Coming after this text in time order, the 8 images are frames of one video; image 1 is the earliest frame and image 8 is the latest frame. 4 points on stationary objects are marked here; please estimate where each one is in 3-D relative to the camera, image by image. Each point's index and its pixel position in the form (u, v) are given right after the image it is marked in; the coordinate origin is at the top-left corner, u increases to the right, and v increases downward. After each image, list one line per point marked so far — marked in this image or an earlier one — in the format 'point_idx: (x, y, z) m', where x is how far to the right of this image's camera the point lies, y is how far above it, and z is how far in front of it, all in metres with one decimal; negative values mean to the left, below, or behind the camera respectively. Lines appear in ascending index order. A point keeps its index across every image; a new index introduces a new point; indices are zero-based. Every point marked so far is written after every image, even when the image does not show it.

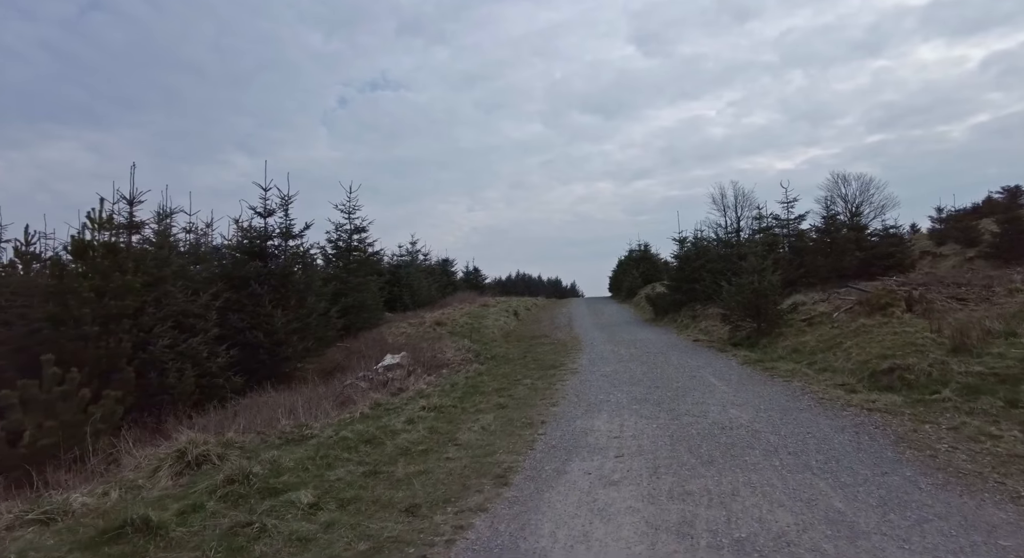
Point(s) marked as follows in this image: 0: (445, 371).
0: (-1.6, -2.2, +12.5) m
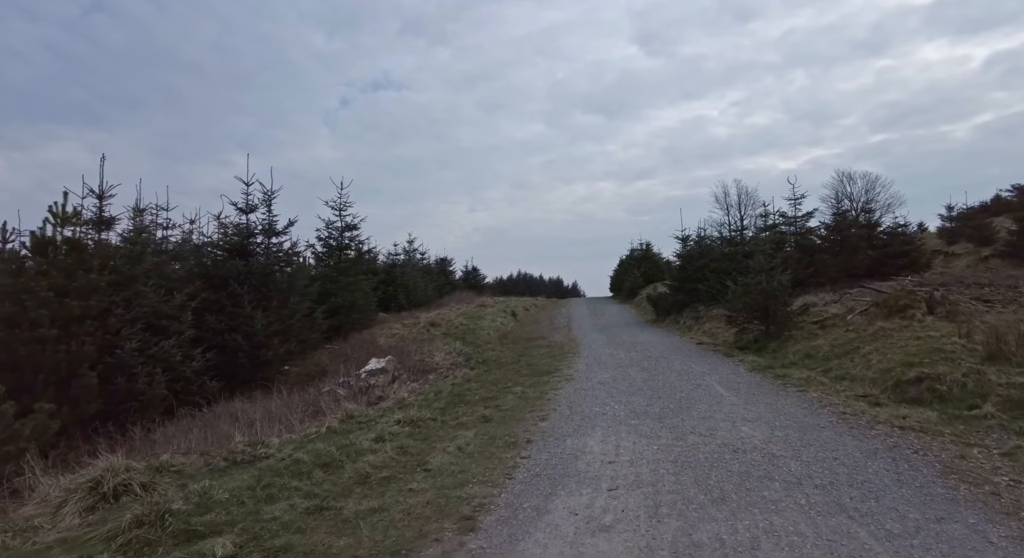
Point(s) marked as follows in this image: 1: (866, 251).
0: (-1.8, -2.2, +11.7) m
1: (+11.3, +0.9, +16.8) m
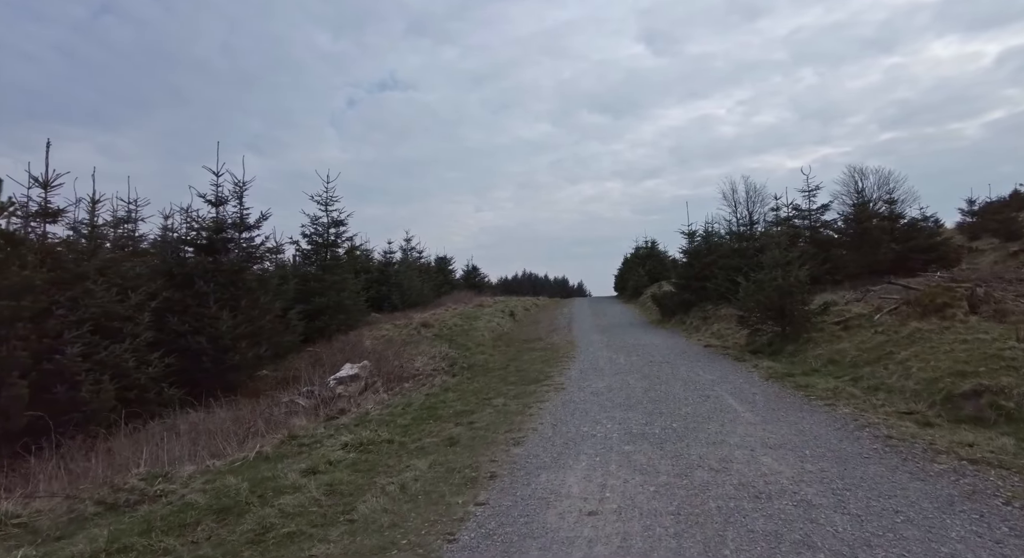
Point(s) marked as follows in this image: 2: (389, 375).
0: (-2.1, -2.1, +10.5) m
1: (+11.0, +1.0, +15.4) m
2: (-2.7, -2.1, +11.5) m
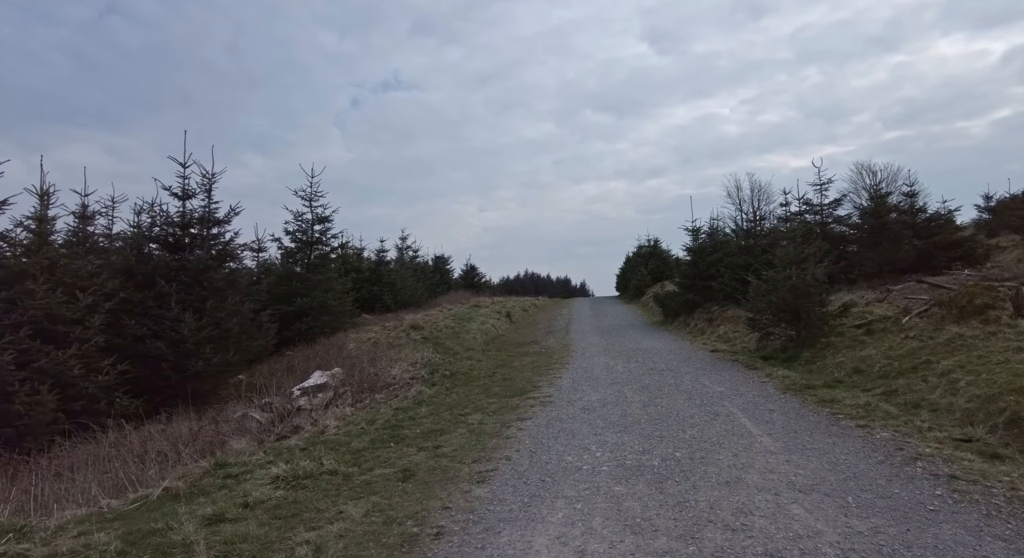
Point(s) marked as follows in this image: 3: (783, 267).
0: (-2.4, -2.1, +9.4) m
1: (+10.8, +1.0, +14.2) m
2: (-3.0, -2.1, +10.4) m
3: (+5.9, +0.3, +11.4) m
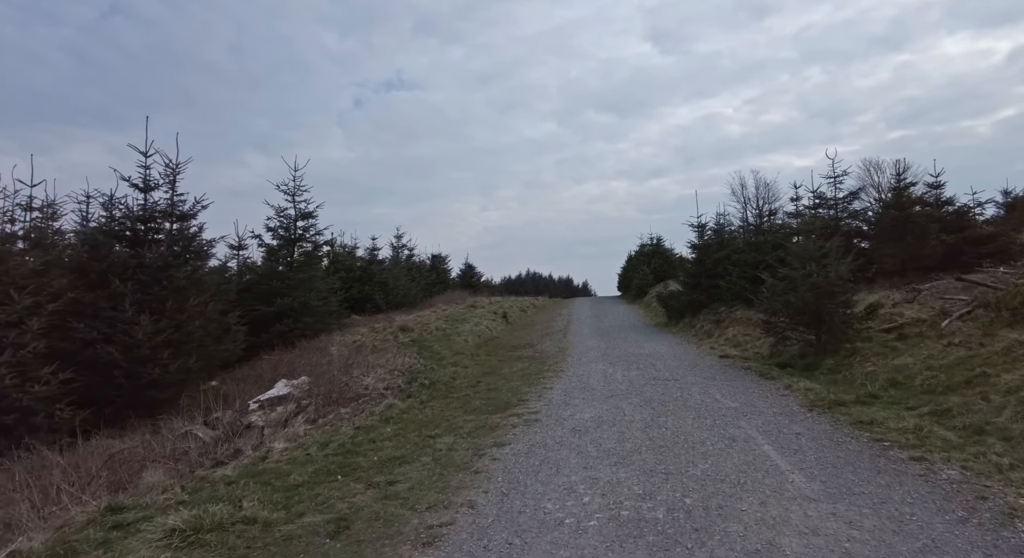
0: (-2.7, -2.1, +8.2) m
1: (+10.5, +1.1, +13.0) m
2: (-3.2, -2.0, +9.2) m
3: (+5.6, +0.3, +10.2) m
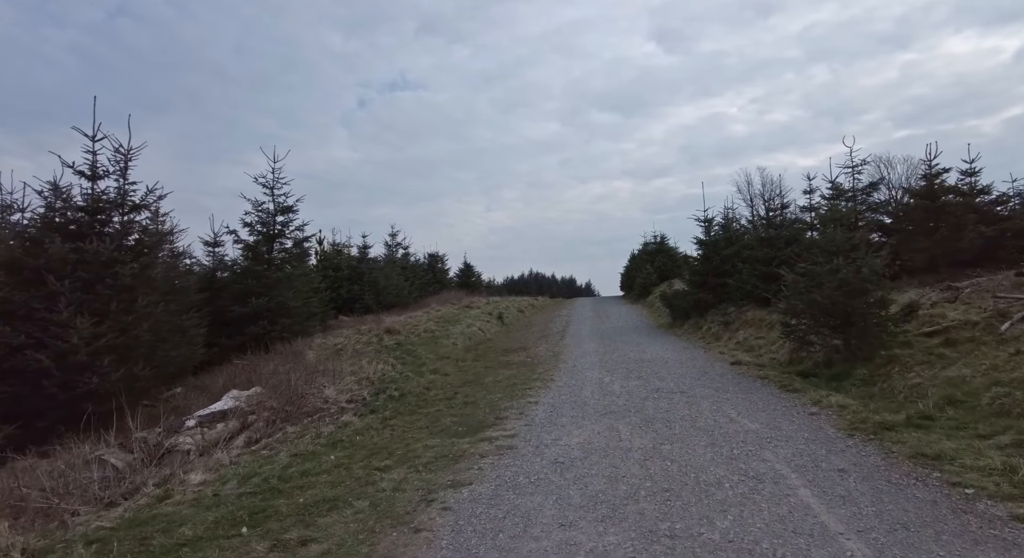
0: (-3.0, -2.0, +7.0) m
1: (+10.3, +1.1, +11.6) m
2: (-3.5, -2.0, +8.0) m
3: (+5.3, +0.4, +8.9) m
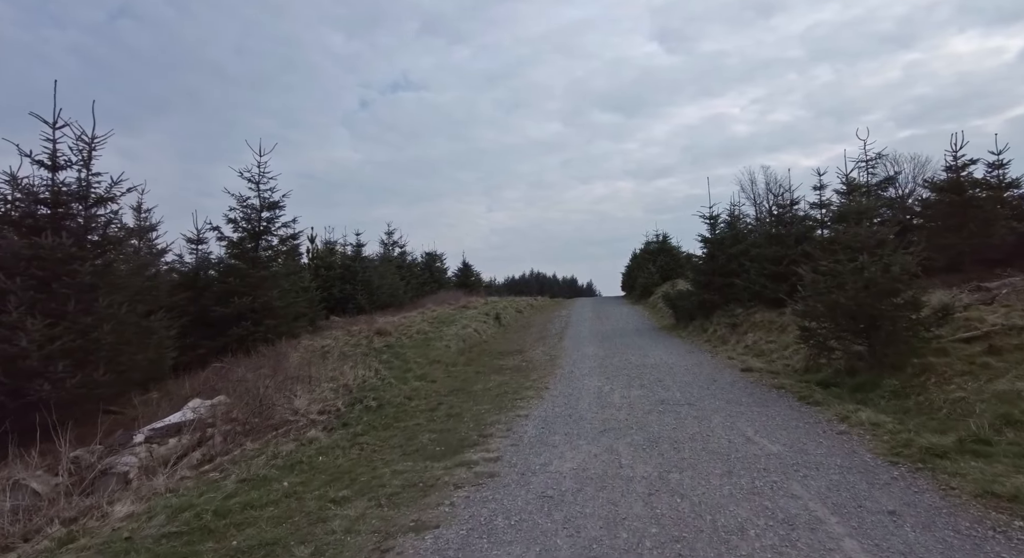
0: (-3.1, -2.0, +6.2) m
1: (+10.1, +1.1, +10.8) m
2: (-3.7, -2.0, +7.2) m
3: (+5.2, +0.4, +8.0) m
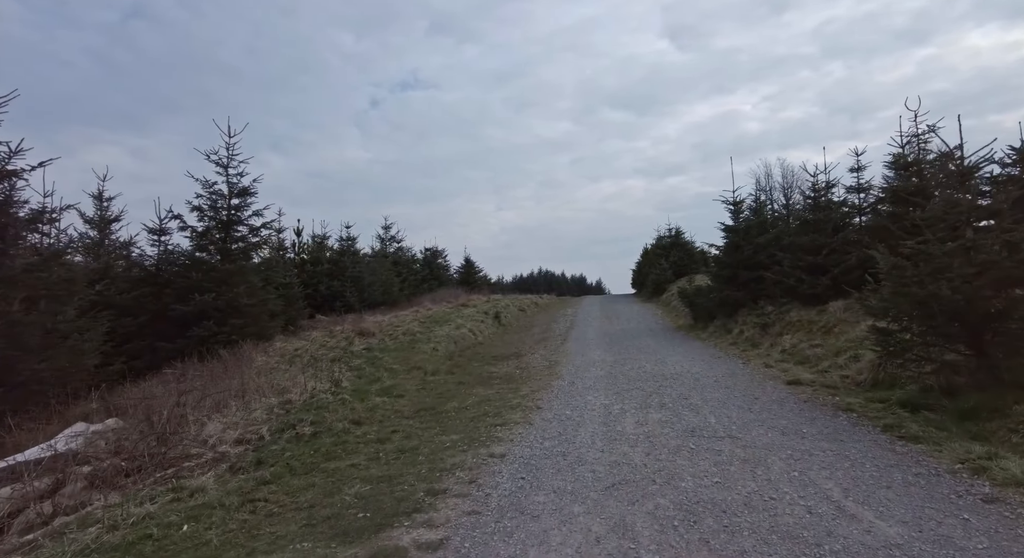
0: (-3.4, -1.9, +4.2) m
1: (+9.9, +1.3, +8.6) m
2: (-4.0, -1.8, +5.3) m
3: (+4.9, +0.5, +6.0) m
